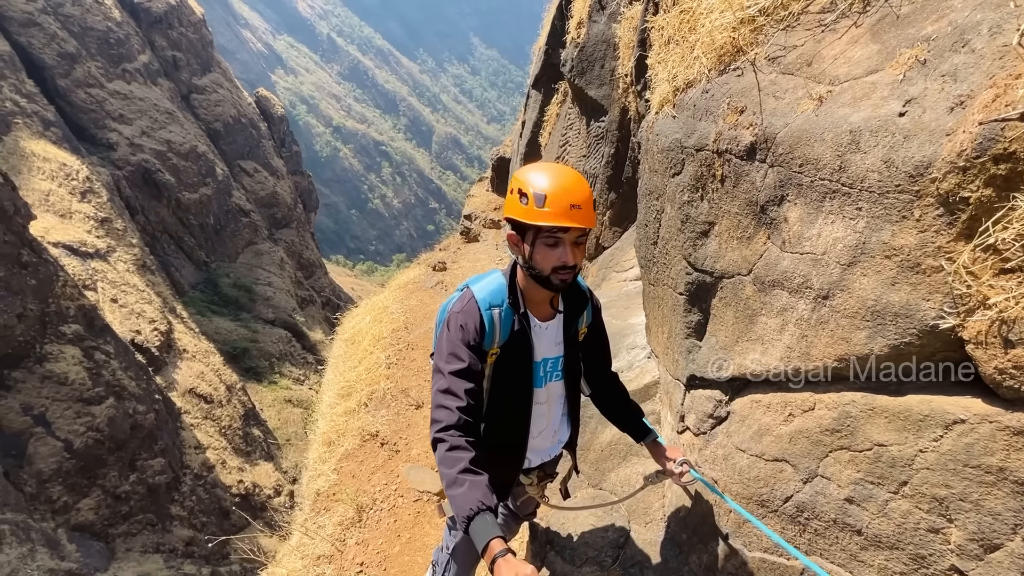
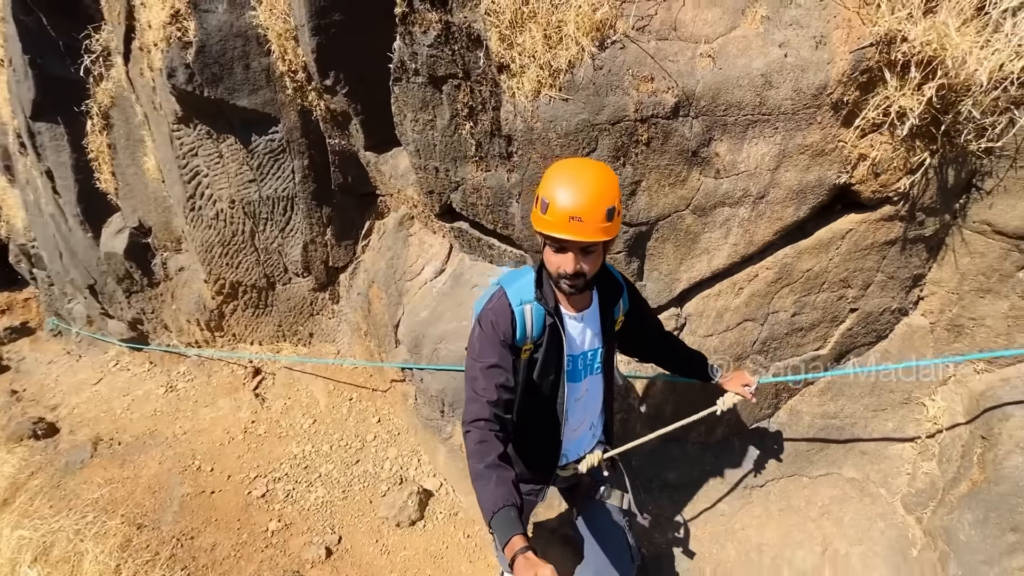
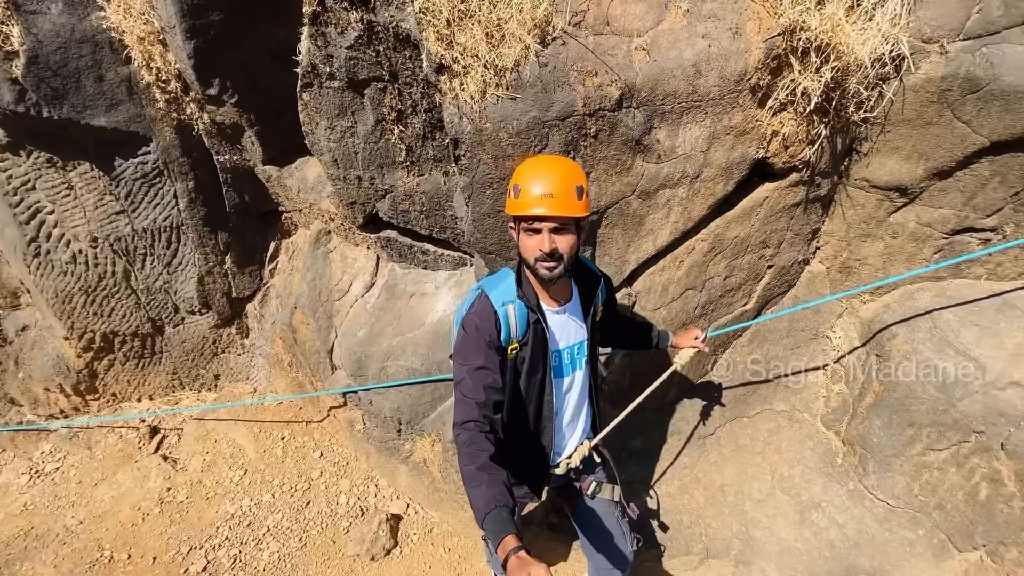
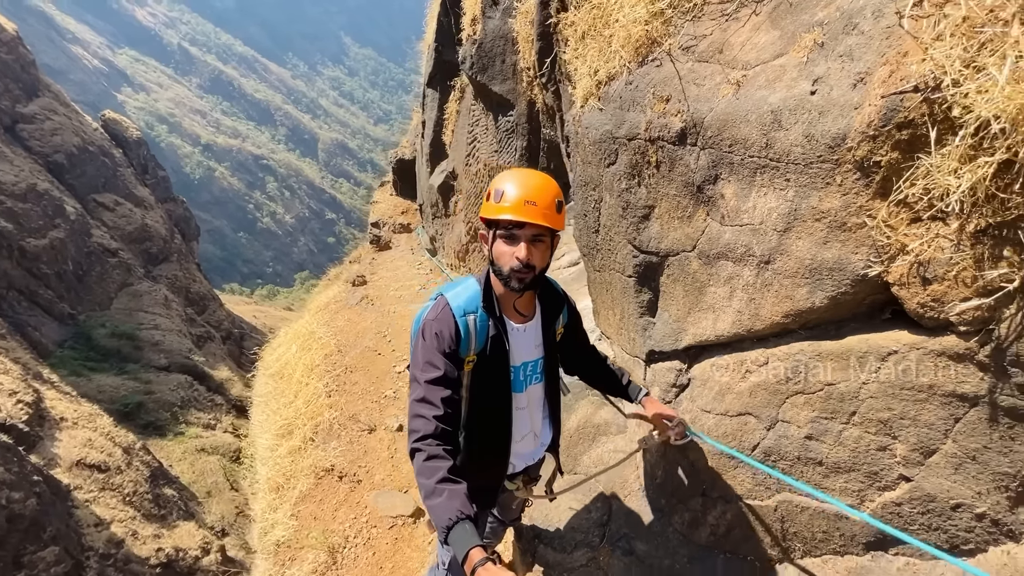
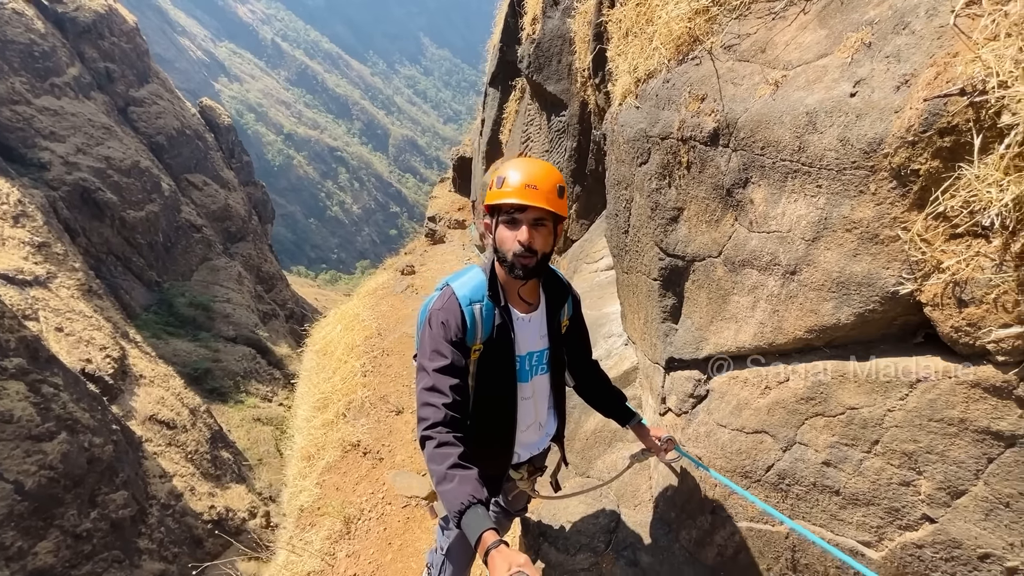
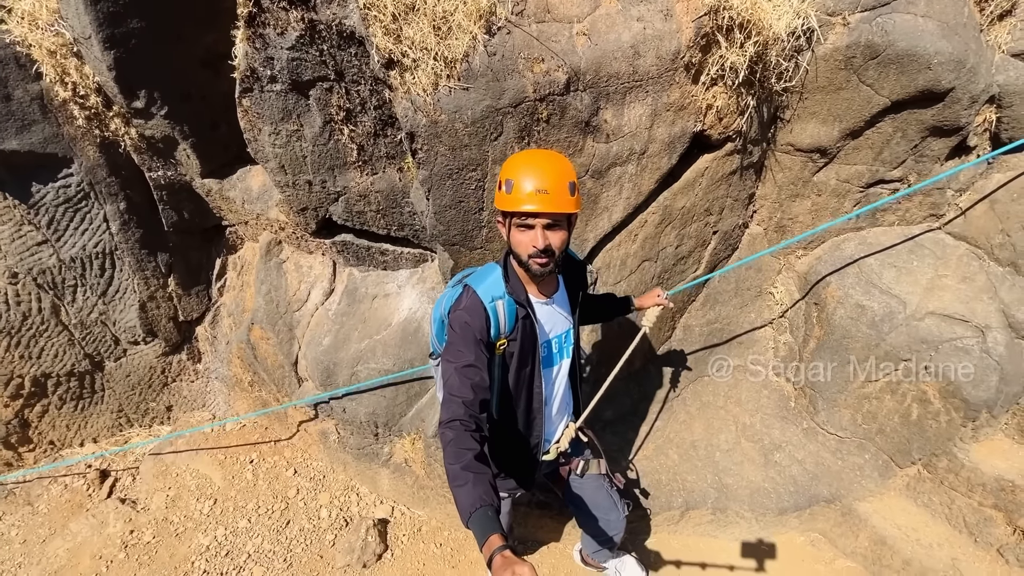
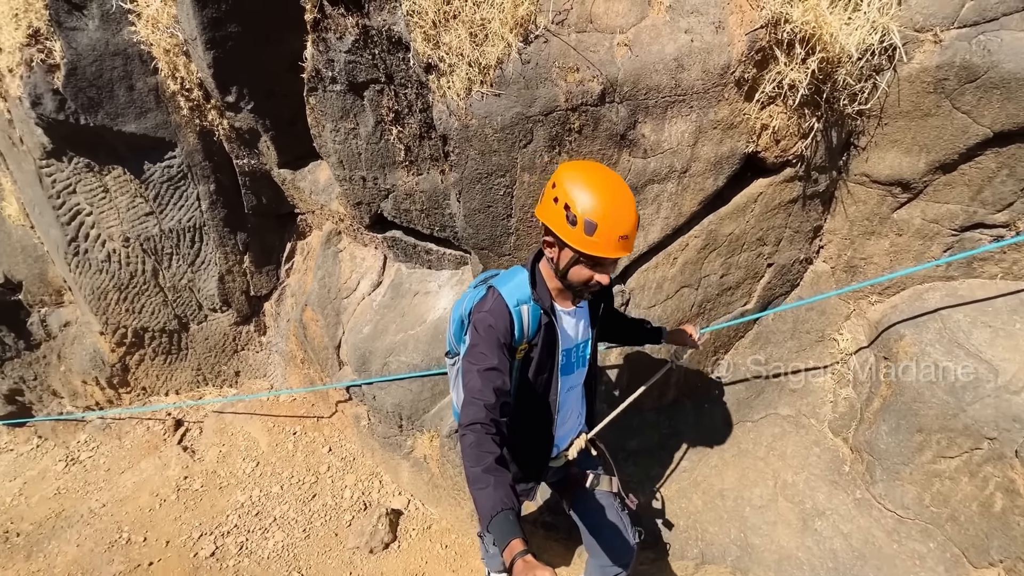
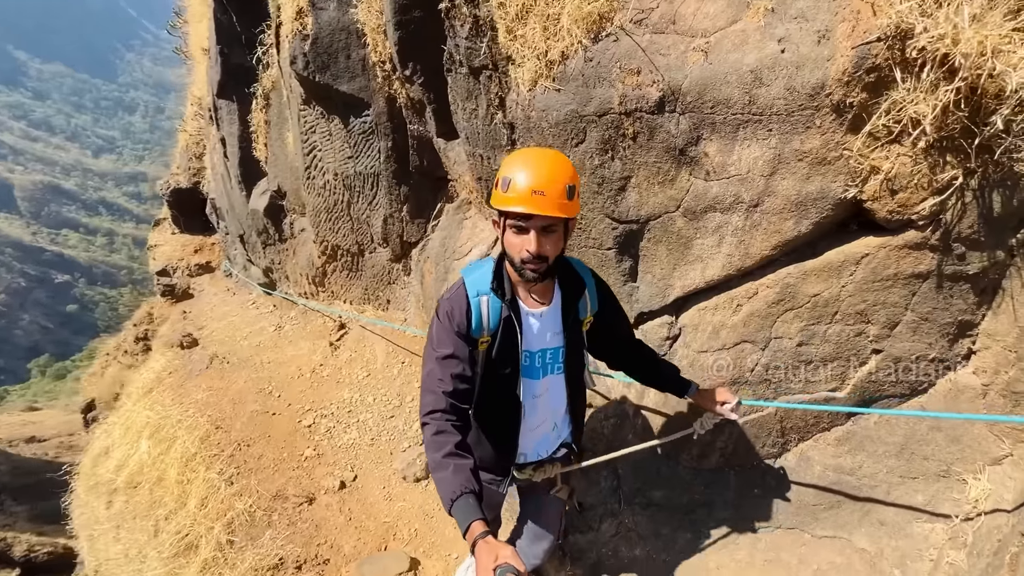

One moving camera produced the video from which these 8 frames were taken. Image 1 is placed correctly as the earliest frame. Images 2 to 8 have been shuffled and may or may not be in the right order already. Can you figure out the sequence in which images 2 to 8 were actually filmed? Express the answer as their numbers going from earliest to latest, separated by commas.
5, 4, 8, 2, 3, 6, 7
